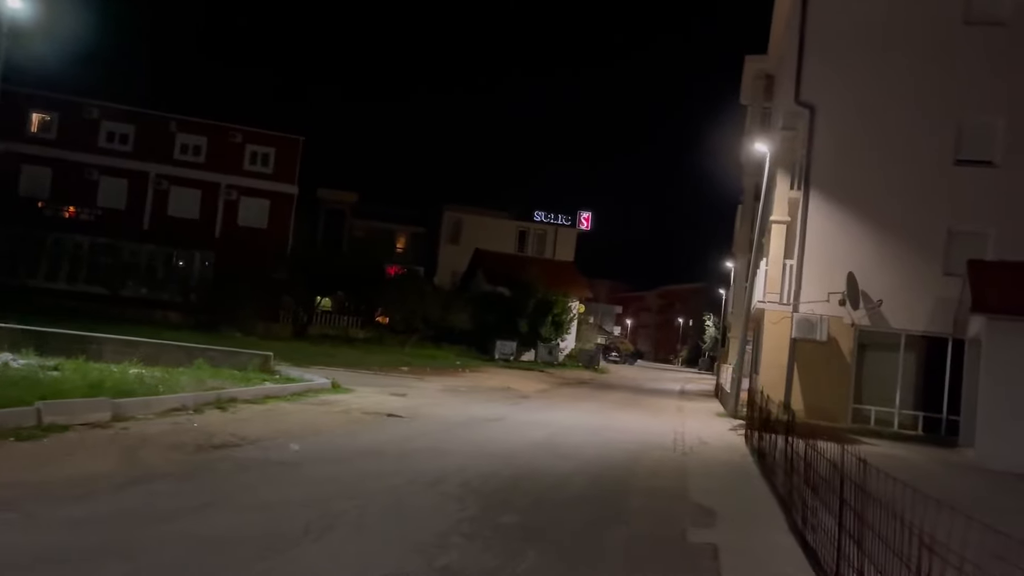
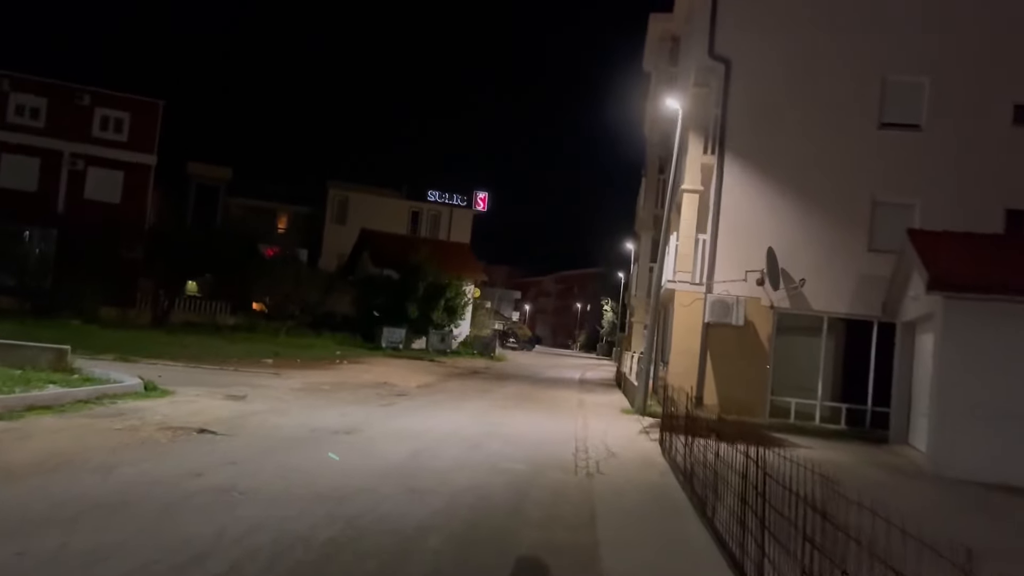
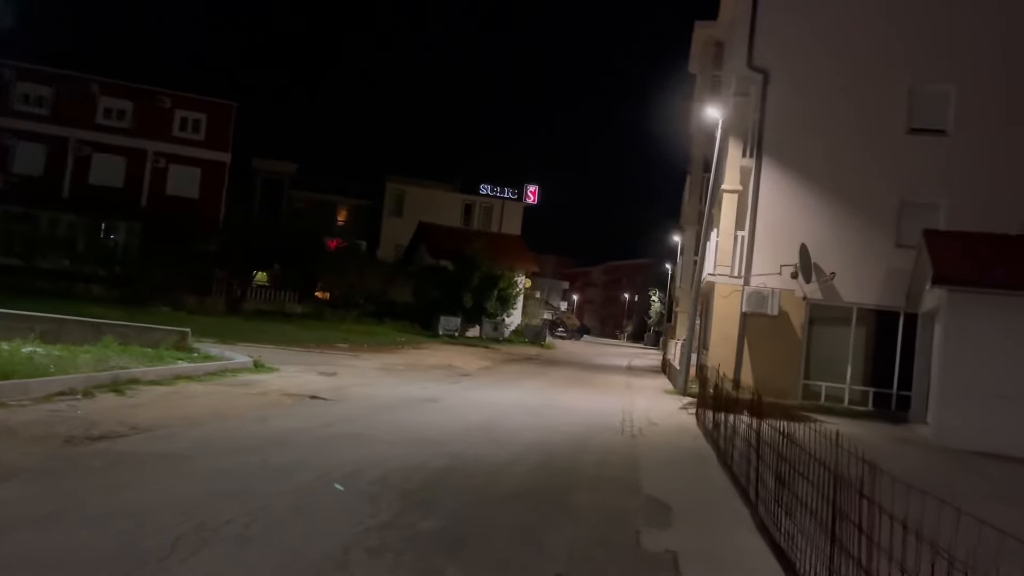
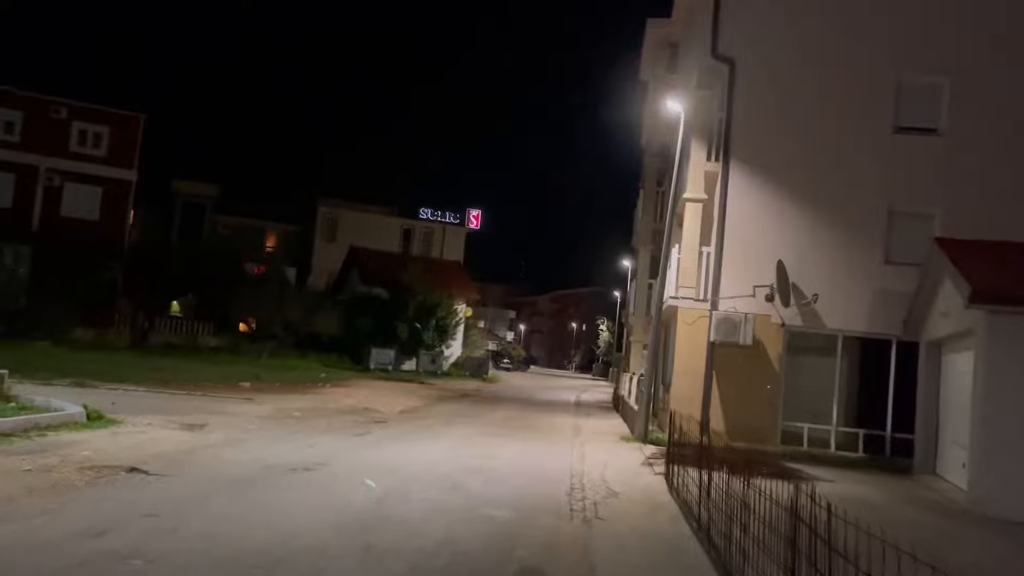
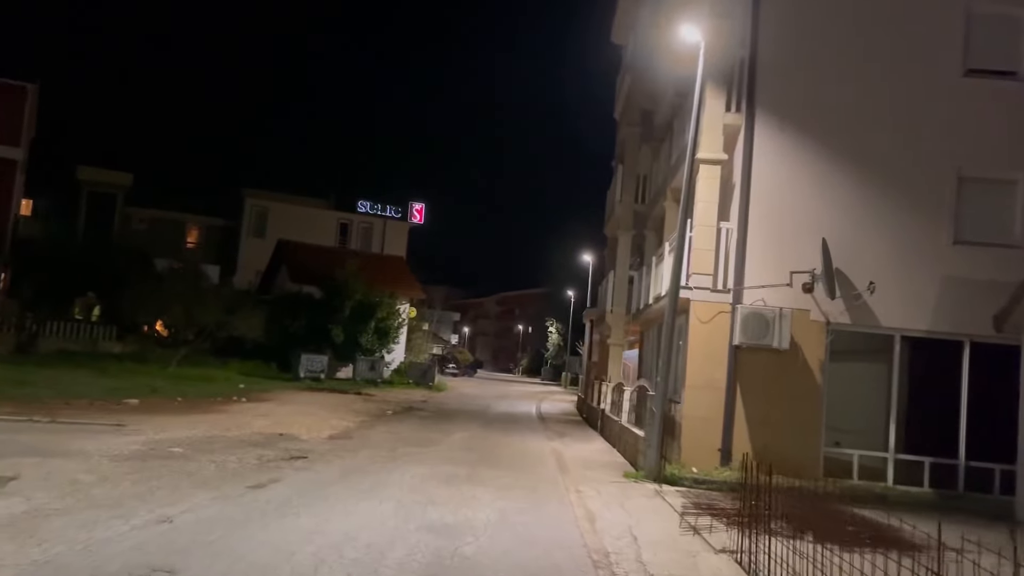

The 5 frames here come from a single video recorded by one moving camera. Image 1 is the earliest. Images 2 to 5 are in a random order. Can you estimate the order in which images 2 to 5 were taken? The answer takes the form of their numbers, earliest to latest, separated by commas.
3, 2, 4, 5
